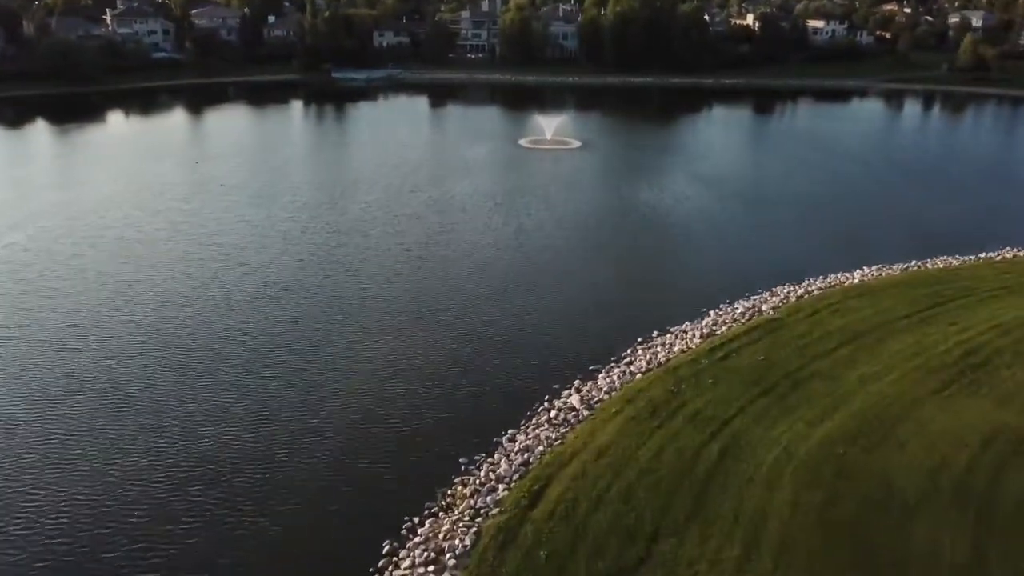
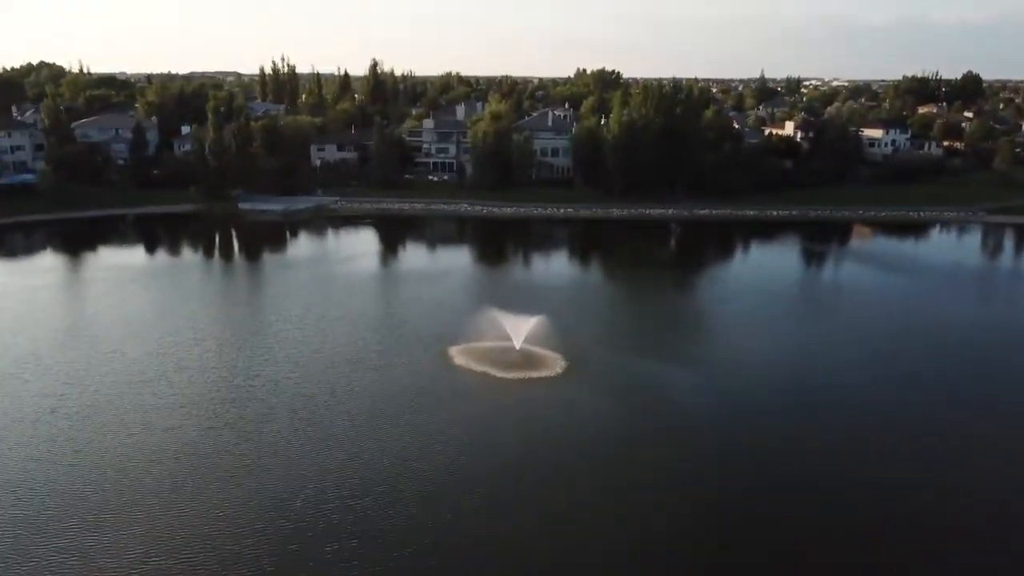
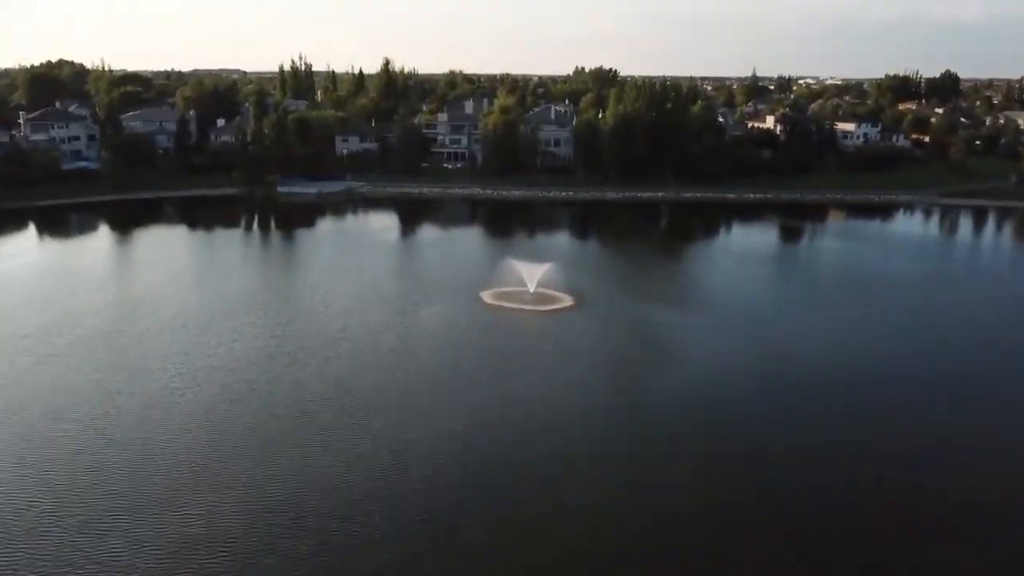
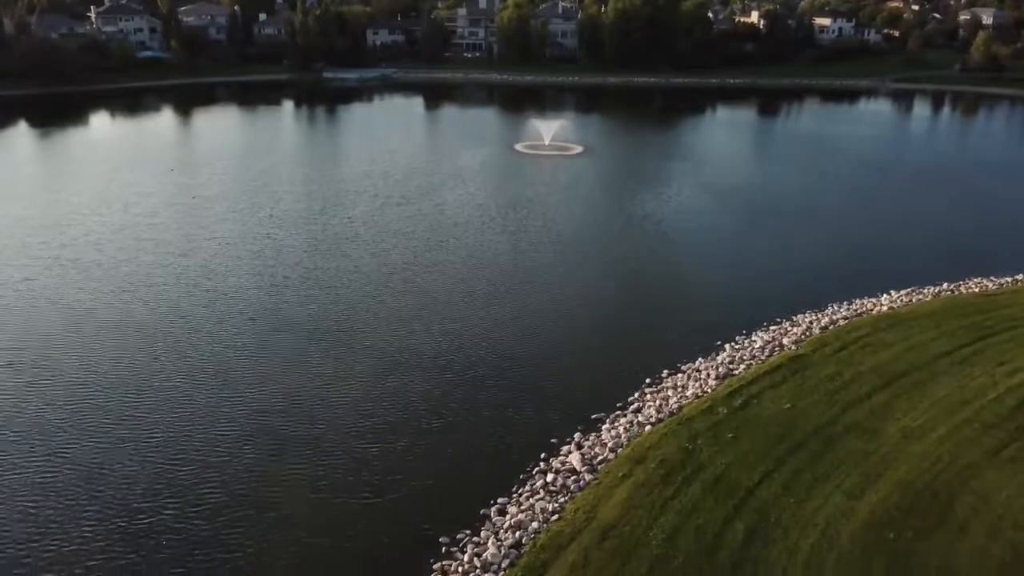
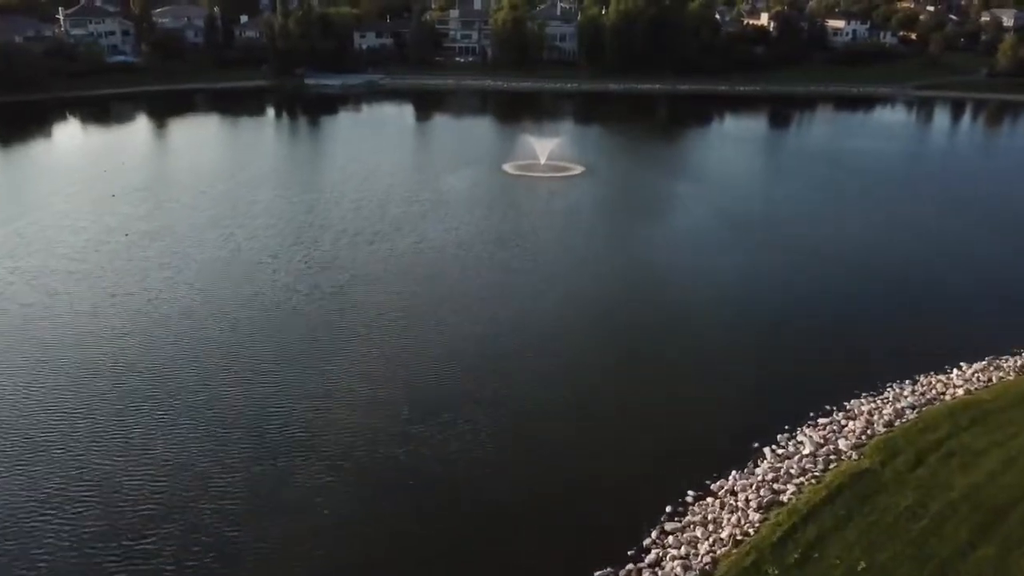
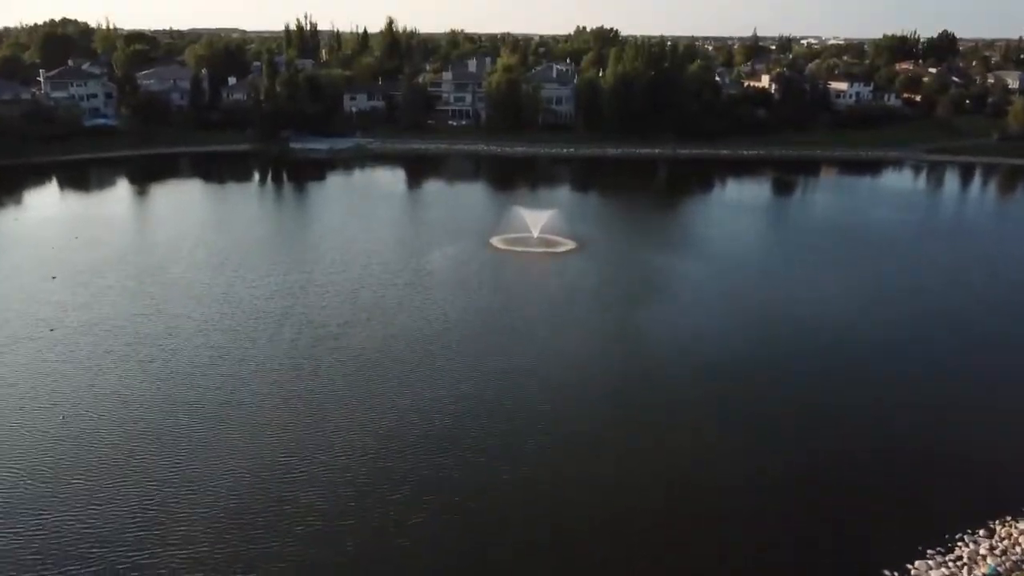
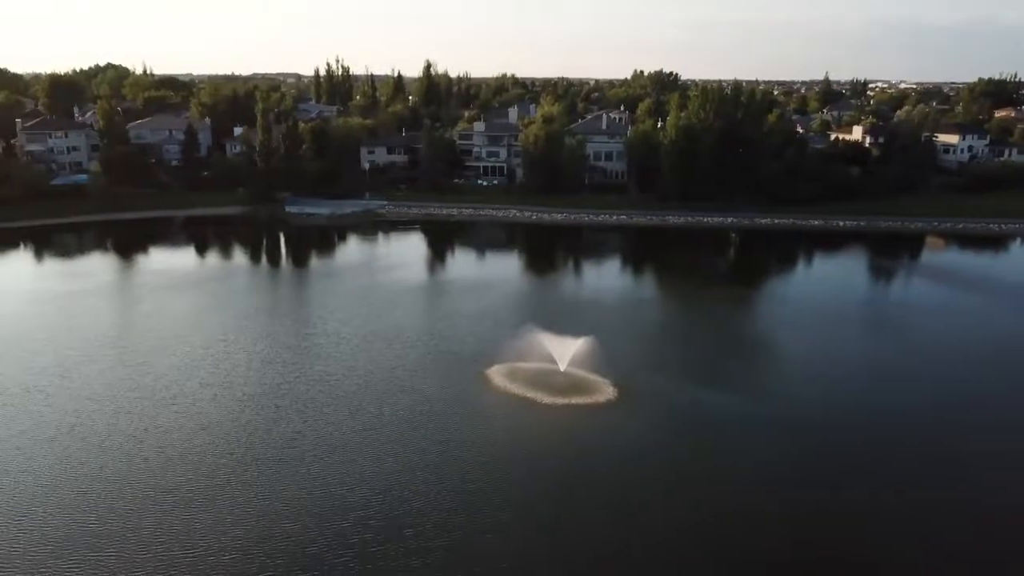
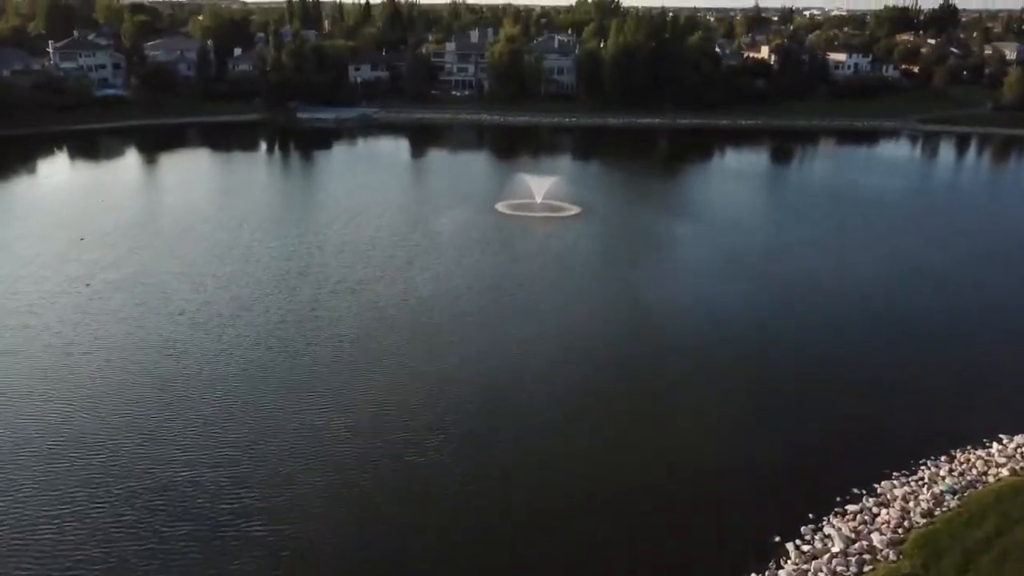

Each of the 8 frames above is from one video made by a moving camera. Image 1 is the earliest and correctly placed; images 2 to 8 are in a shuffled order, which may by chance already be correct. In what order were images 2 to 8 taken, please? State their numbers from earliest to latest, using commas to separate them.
4, 5, 8, 6, 3, 2, 7
